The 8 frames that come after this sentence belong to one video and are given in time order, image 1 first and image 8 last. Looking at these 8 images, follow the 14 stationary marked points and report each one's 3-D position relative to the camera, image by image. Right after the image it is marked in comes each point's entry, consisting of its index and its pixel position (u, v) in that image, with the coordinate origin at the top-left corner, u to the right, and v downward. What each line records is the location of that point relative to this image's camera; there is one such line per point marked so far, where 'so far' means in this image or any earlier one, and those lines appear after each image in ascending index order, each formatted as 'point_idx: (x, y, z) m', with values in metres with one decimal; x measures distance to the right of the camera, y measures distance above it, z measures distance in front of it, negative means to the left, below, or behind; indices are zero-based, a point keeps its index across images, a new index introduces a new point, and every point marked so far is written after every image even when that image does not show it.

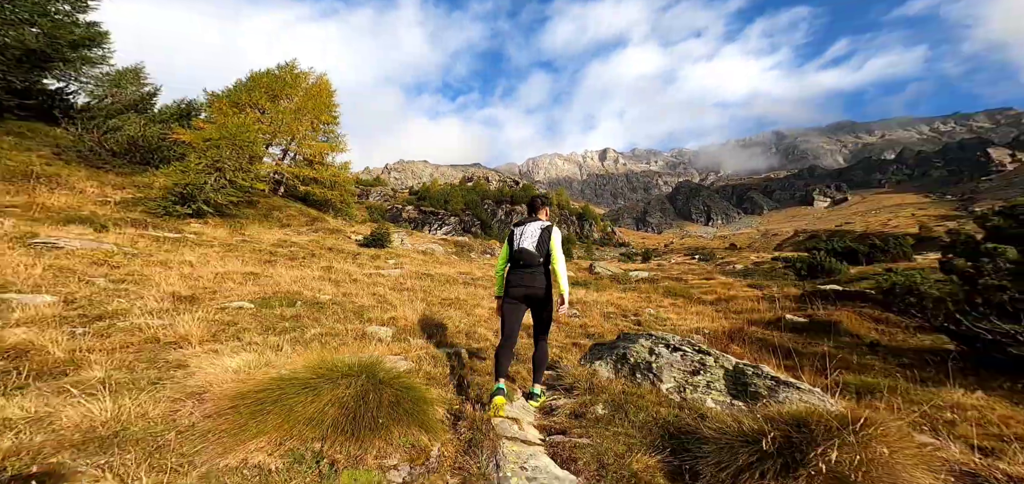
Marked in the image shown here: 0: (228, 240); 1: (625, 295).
0: (-11.1, +0.1, +17.3) m
1: (+4.8, -2.5, +18.8) m
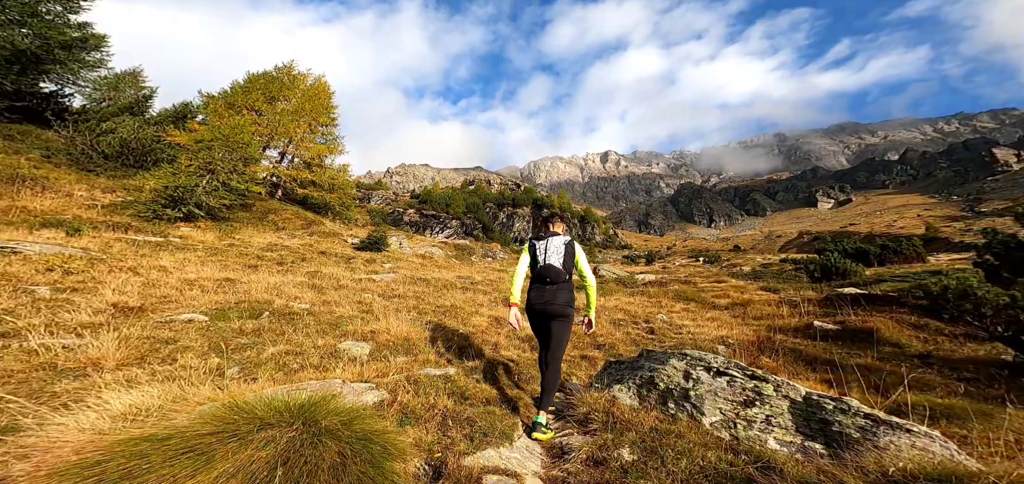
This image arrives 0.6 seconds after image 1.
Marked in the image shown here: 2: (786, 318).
0: (-11.0, -0.1, +16.4) m
1: (+4.9, -2.5, +17.8) m
2: (+8.2, -2.4, +13.1) m
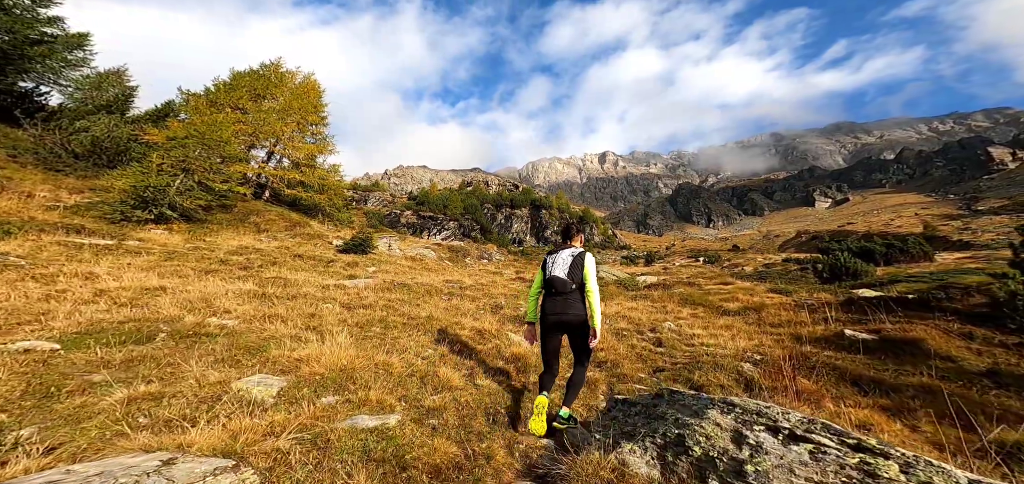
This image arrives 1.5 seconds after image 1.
0: (-11.3, -0.2, +14.9) m
1: (+4.6, -2.5, +16.3) m
2: (+7.9, -2.3, +11.7) m
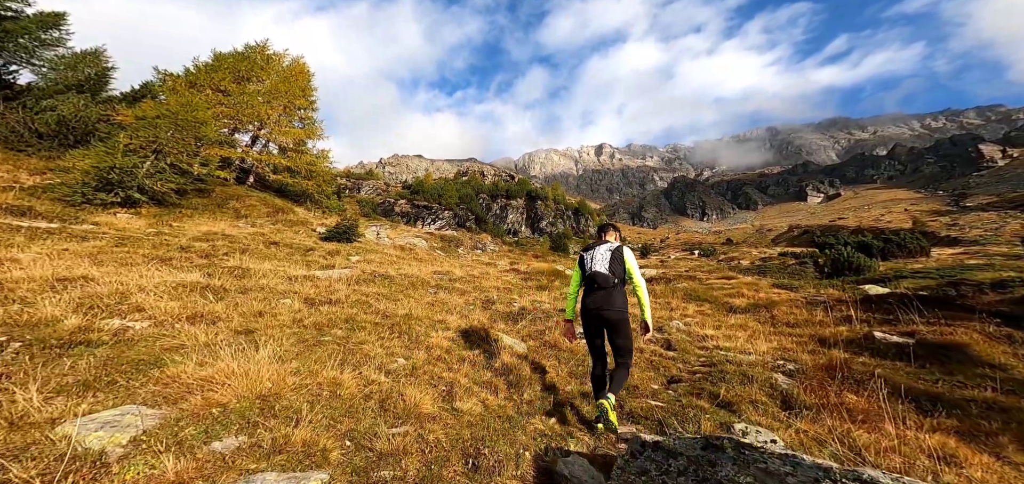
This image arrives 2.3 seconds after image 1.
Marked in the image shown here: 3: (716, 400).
0: (-11.5, +0.3, +13.5) m
1: (+4.4, -2.2, +15.2) m
2: (+7.8, -2.1, +10.6) m
3: (+3.9, -3.1, +8.2) m
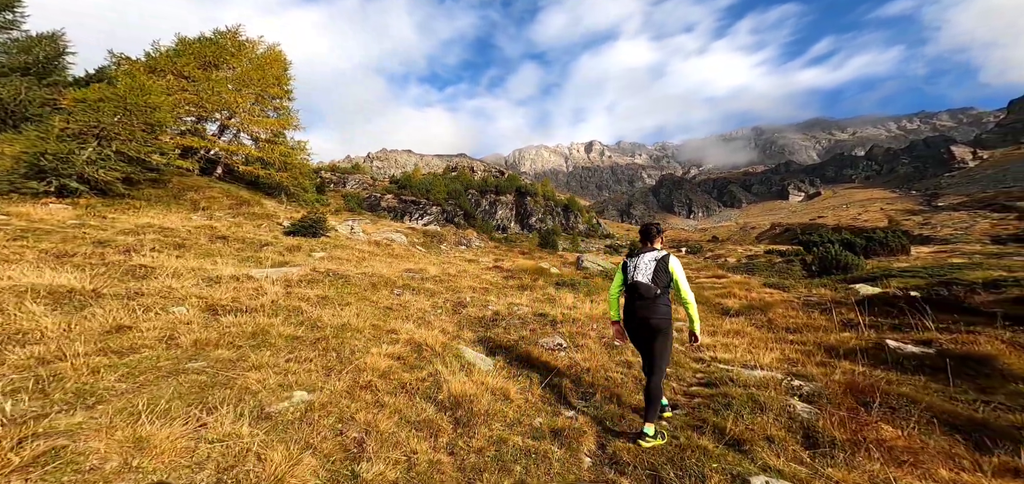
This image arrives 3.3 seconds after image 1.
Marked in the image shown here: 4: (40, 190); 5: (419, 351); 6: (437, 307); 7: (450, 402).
0: (-12.2, +0.5, +11.8) m
1: (+3.6, -2.1, +13.9) m
2: (+7.1, -2.1, +9.4) m
3: (+3.3, -3.1, +6.9) m
4: (-17.9, +2.1, +16.9) m
5: (-1.5, -1.7, +7.0) m
6: (-1.9, -1.6, +11.0) m
7: (-0.7, -2.0, +5.3) m
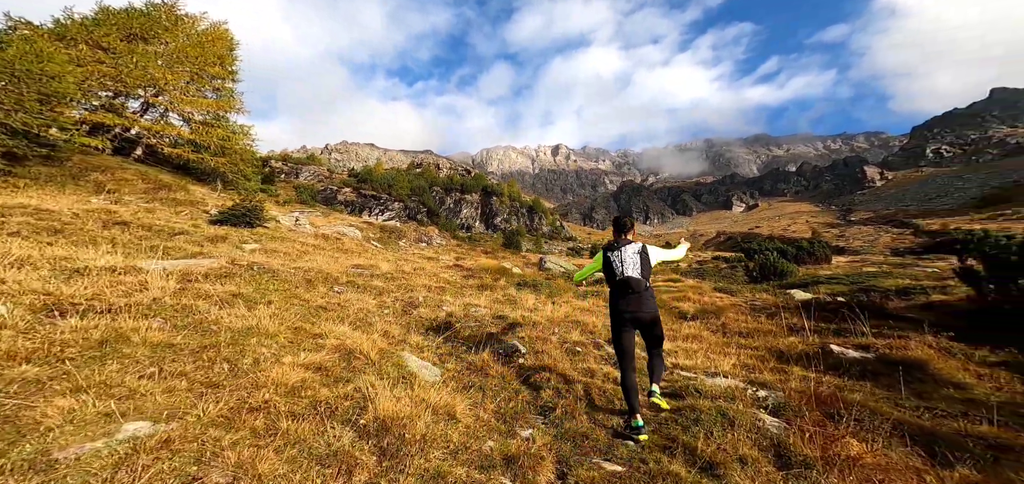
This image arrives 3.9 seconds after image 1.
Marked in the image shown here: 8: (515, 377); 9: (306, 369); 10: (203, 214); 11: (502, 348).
0: (-13.2, +1.0, +9.9) m
1: (+2.4, -2.1, +13.2) m
2: (+6.2, -2.2, +9.0) m
3: (+2.6, -3.0, +6.1) m
4: (-19.2, +2.7, +14.4) m
5: (-2.2, -1.6, +5.9) m
6: (-2.9, -1.5, +9.9) m
7: (-1.3, -1.8, +4.3) m
8: (+0.1, -2.4, +7.9) m
9: (-2.4, -1.5, +5.1) m
10: (-12.6, +1.2, +18.8) m
11: (-0.2, -2.2, +9.2) m
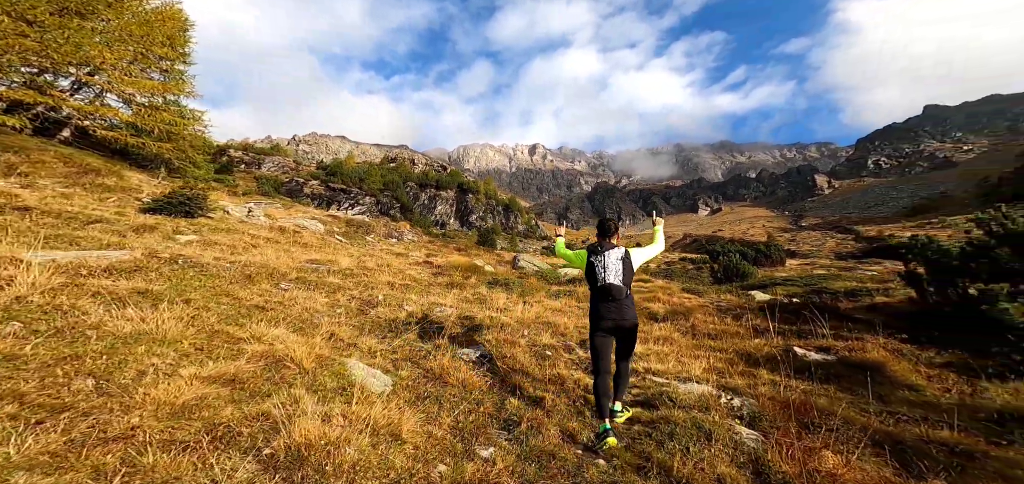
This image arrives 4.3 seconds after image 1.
0: (-13.8, +1.4, +8.4) m
1: (+1.4, -2.0, +12.6) m
2: (+5.5, -2.2, +8.6) m
3: (+2.1, -3.0, +5.6) m
4: (-20.0, +3.2, +12.6) m
5: (-2.7, -1.5, +5.1) m
6: (-3.6, -1.3, +9.0) m
7: (-1.7, -1.7, +3.5) m
8: (-0.6, -2.4, +7.2) m
9: (-2.8, -1.4, +4.2) m
10: (-13.8, +1.6, +17.3) m
11: (-0.9, -2.1, +8.5) m
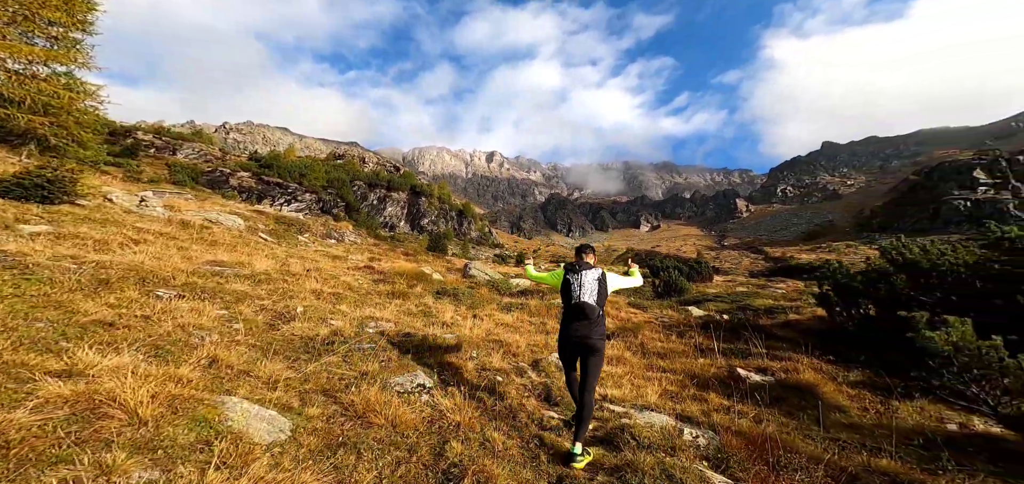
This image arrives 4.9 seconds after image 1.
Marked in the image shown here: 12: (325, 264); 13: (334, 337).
0: (-14.5, +1.8, +5.6) m
1: (+0.1, -2.2, +11.4) m
2: (+4.5, -2.6, +7.9) m
3: (+1.4, -3.2, +4.5) m
4: (-21.0, +3.9, +9.0) m
5: (-3.1, -1.4, +3.5) m
6: (-4.5, -1.3, +7.2) m
7: (-2.0, -1.7, +2.0) m
8: (-1.3, -2.4, +5.8) m
9: (-3.2, -1.3, +2.6) m
10: (-15.4, +1.9, +14.4) m
11: (-1.8, -2.2, +7.0) m
12: (-7.4, -0.9, +17.9) m
13: (-3.0, -1.8, +8.1) m
